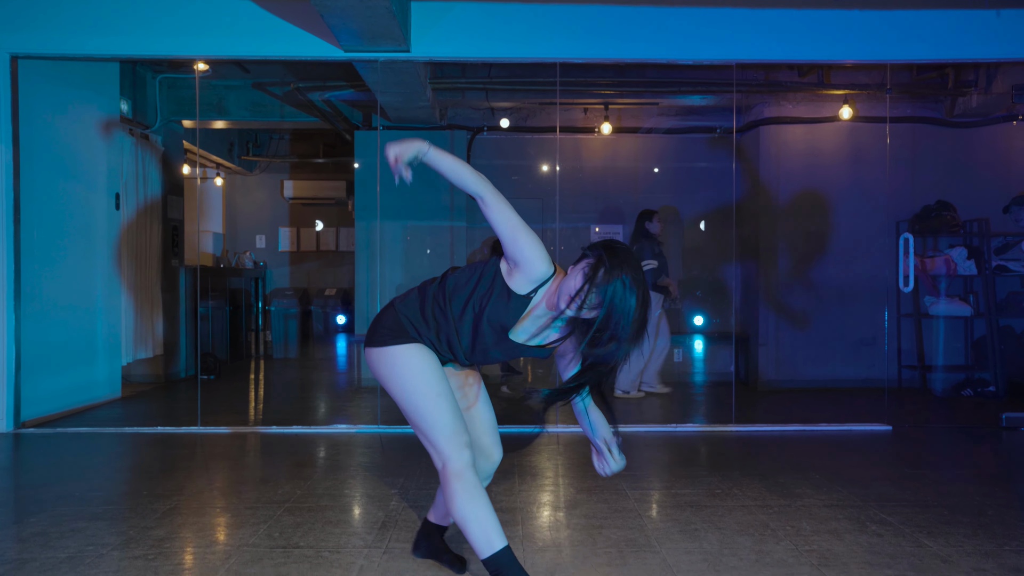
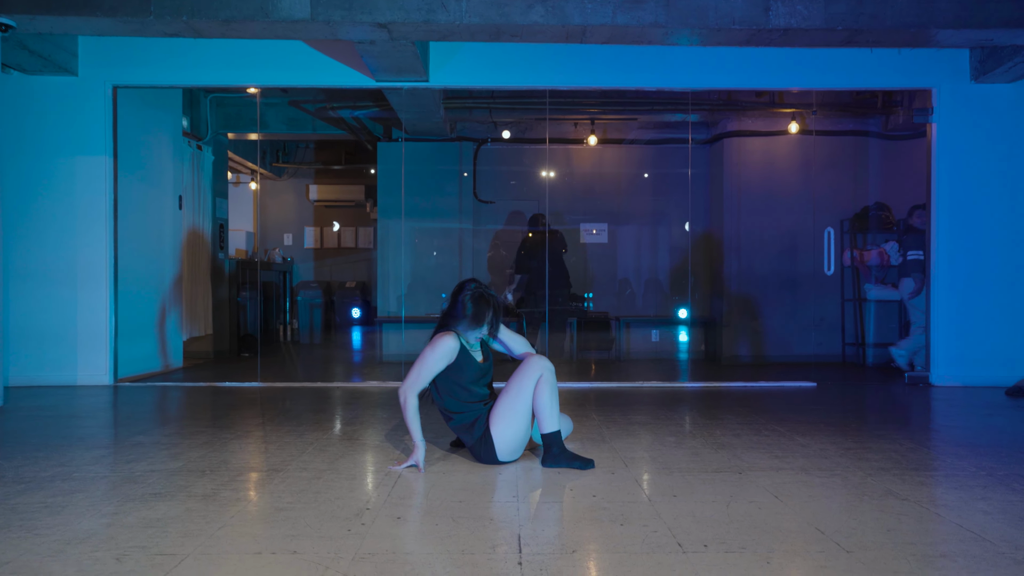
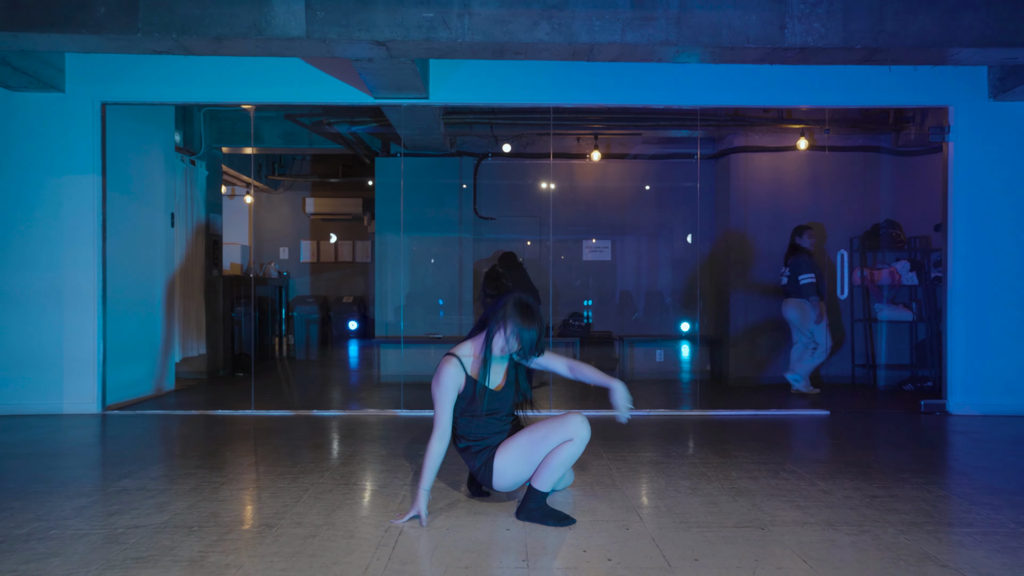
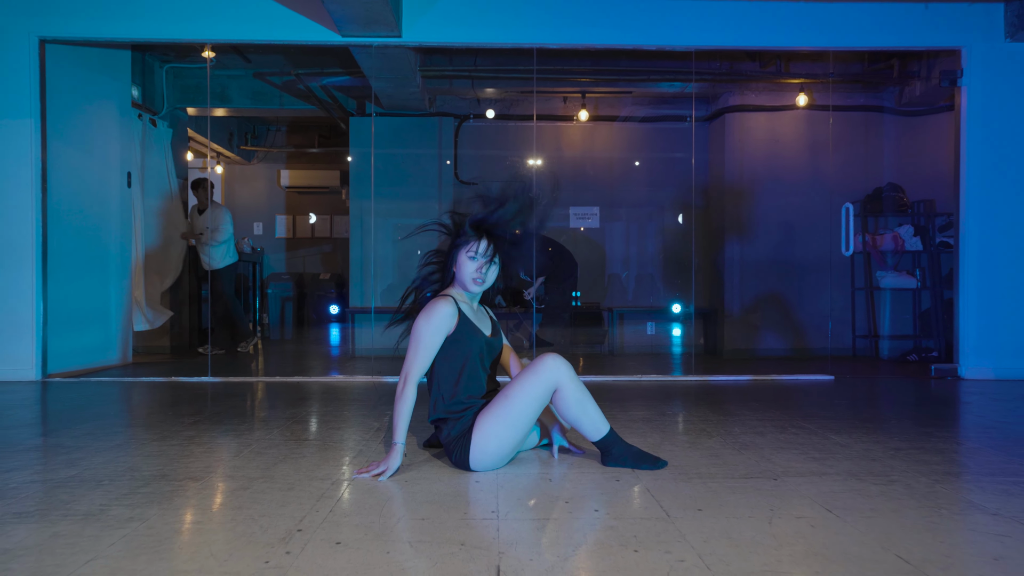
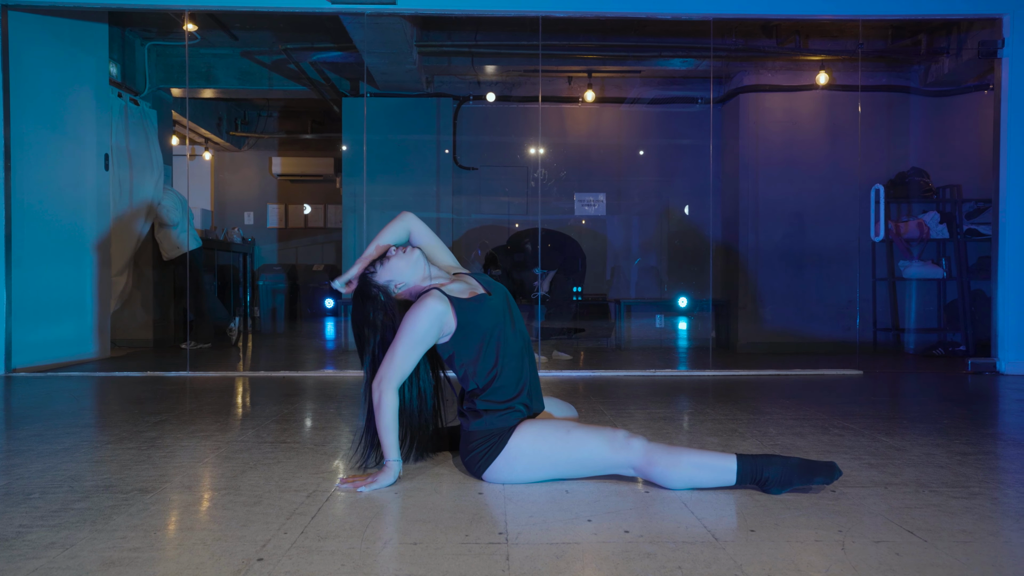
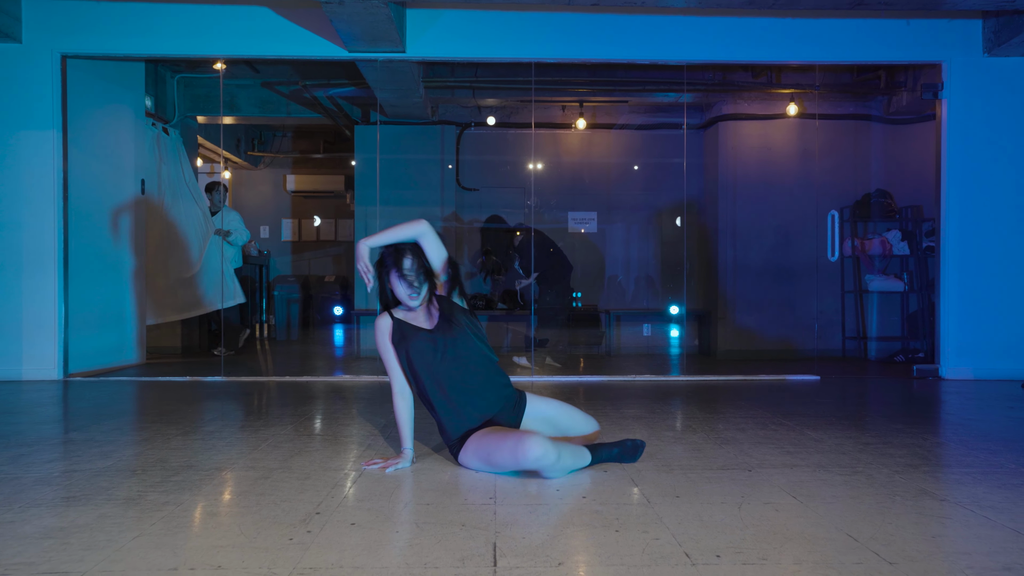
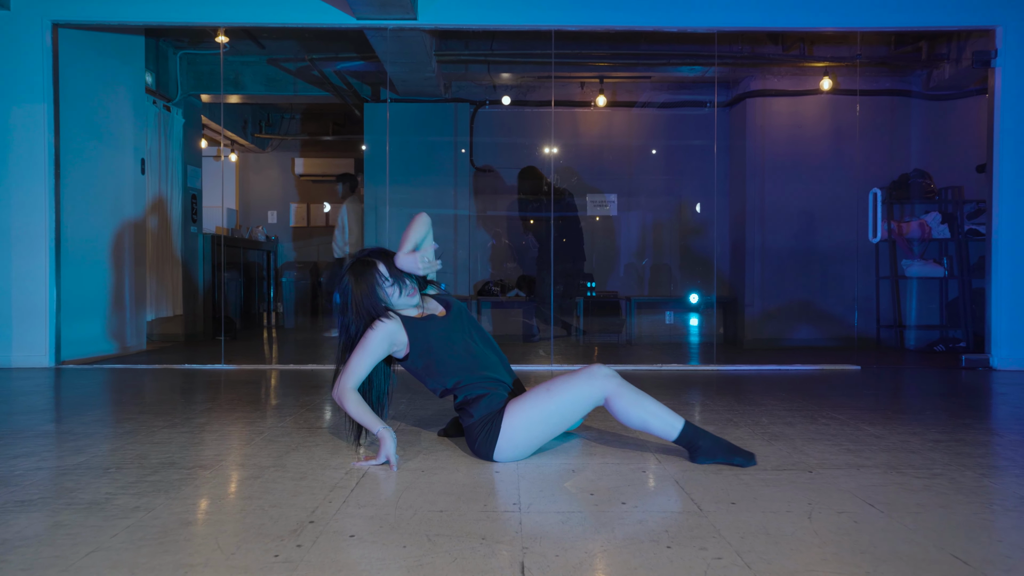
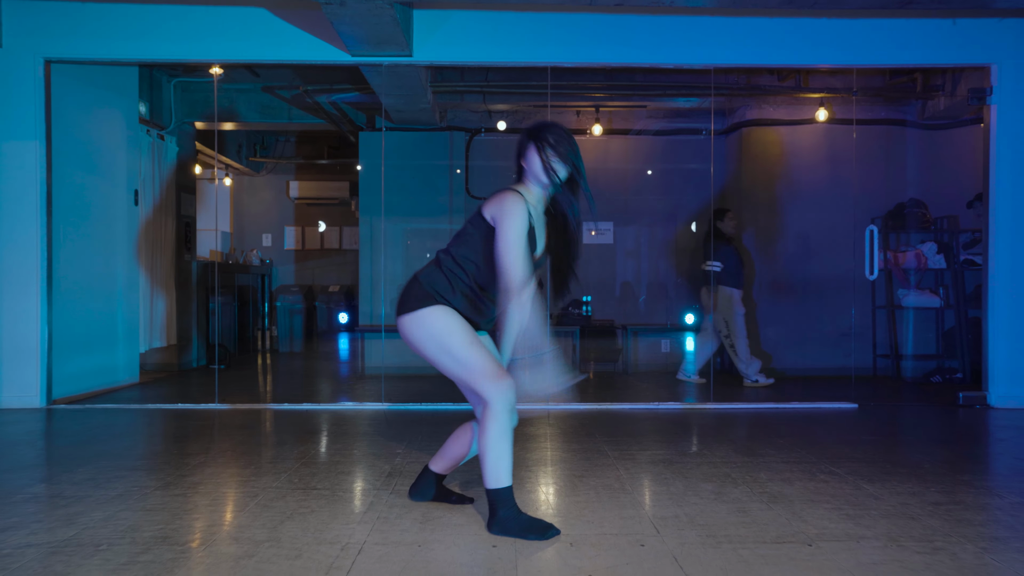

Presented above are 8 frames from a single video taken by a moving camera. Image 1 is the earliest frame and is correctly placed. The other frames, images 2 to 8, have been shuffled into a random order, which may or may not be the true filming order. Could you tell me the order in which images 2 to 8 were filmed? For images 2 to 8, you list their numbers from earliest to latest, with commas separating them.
8, 3, 2, 7, 5, 4, 6
